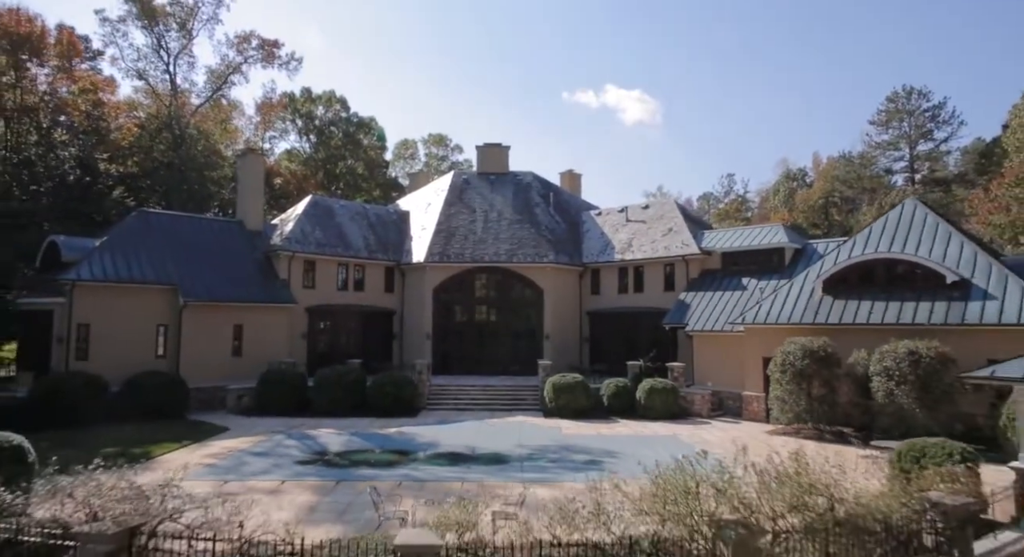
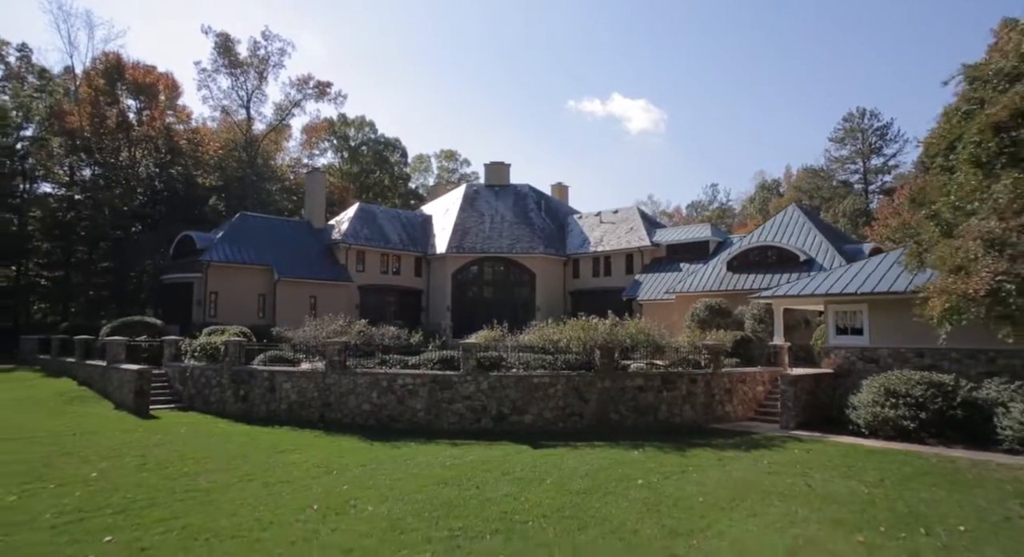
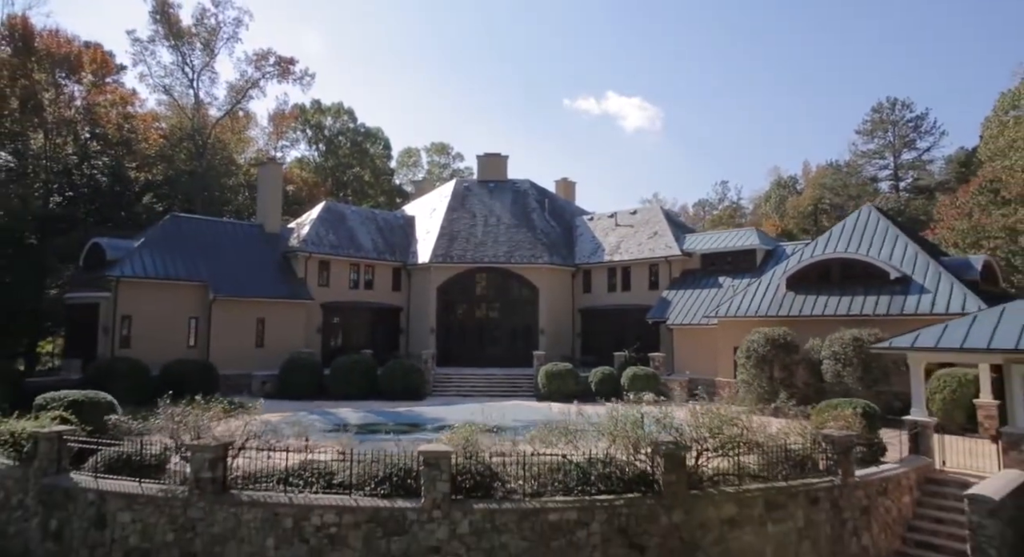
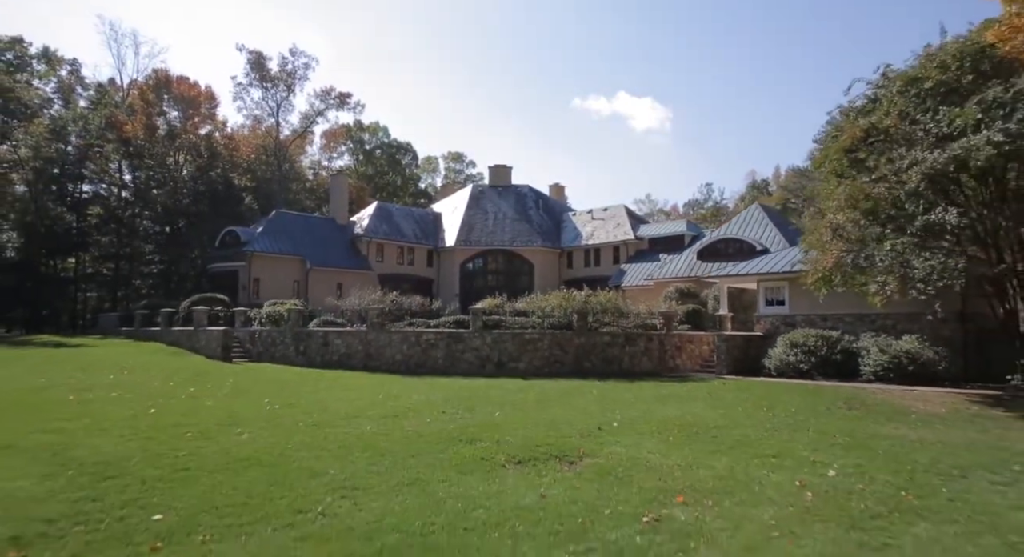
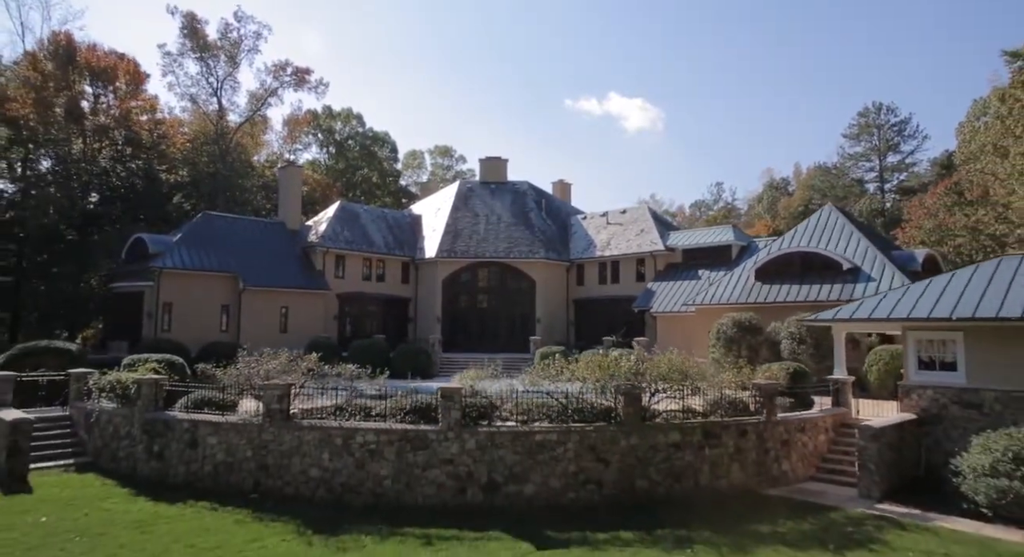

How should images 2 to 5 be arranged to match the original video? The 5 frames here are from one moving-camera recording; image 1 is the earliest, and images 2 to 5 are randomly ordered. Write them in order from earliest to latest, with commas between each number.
3, 5, 2, 4
